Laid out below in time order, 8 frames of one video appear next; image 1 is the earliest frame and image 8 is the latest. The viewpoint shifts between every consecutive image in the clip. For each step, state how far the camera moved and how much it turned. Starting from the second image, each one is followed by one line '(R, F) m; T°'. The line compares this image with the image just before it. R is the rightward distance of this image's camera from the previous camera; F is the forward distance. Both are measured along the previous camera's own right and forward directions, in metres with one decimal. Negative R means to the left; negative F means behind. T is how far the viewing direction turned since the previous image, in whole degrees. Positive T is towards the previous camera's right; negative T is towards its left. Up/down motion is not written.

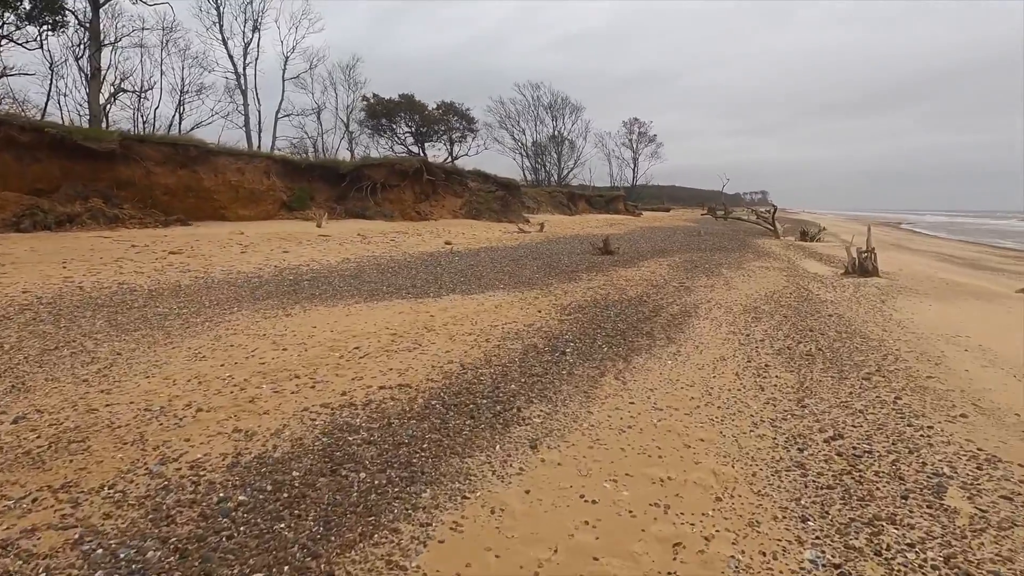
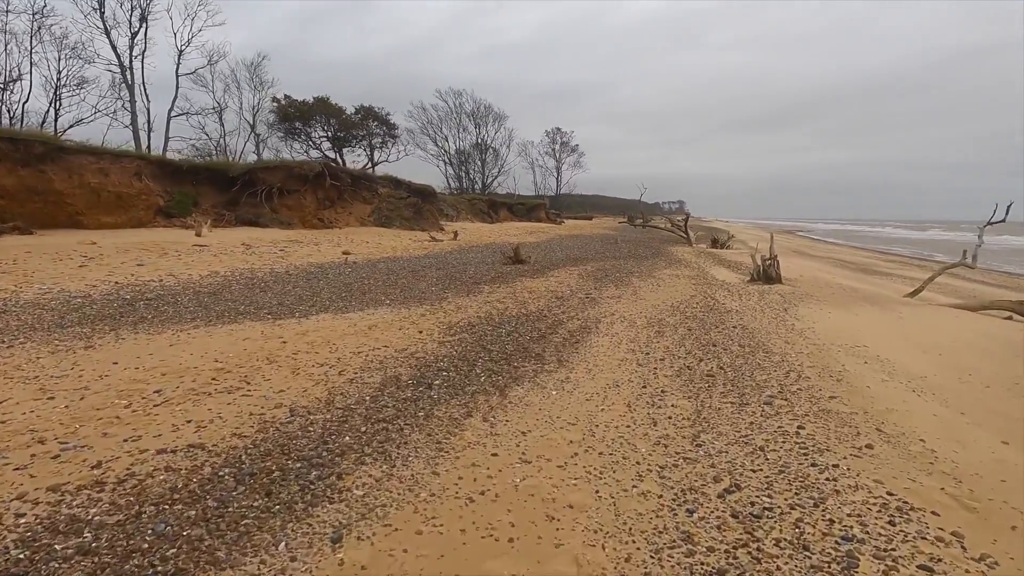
(+0.7, +1.0) m; +8°
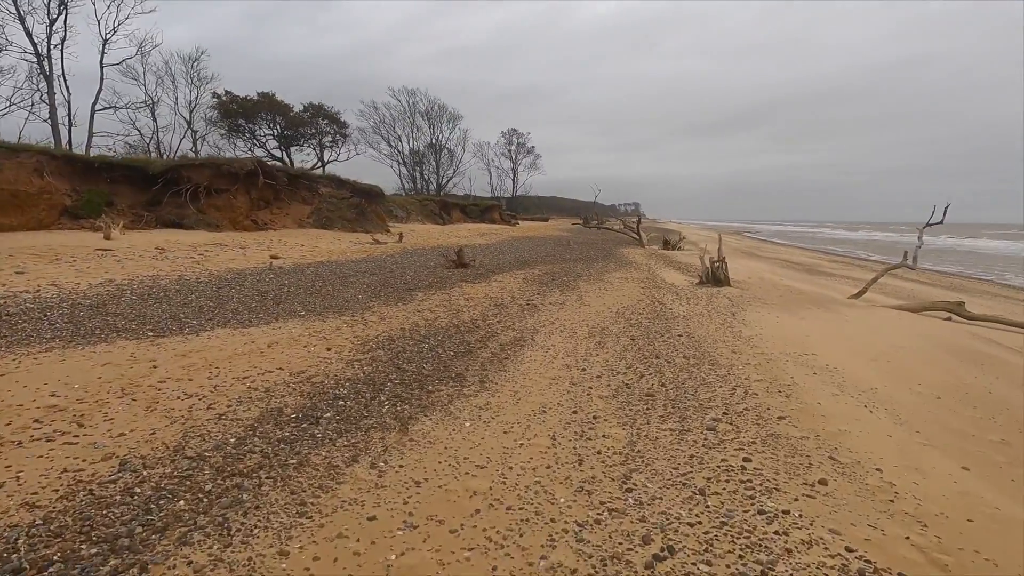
(+0.4, +0.7) m; +4°
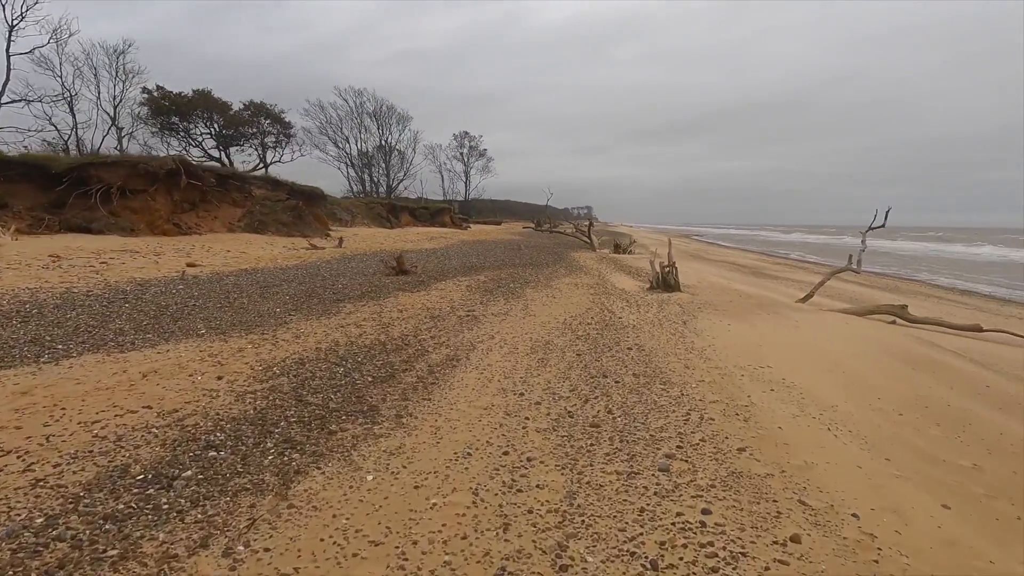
(+0.3, +0.8) m; +5°
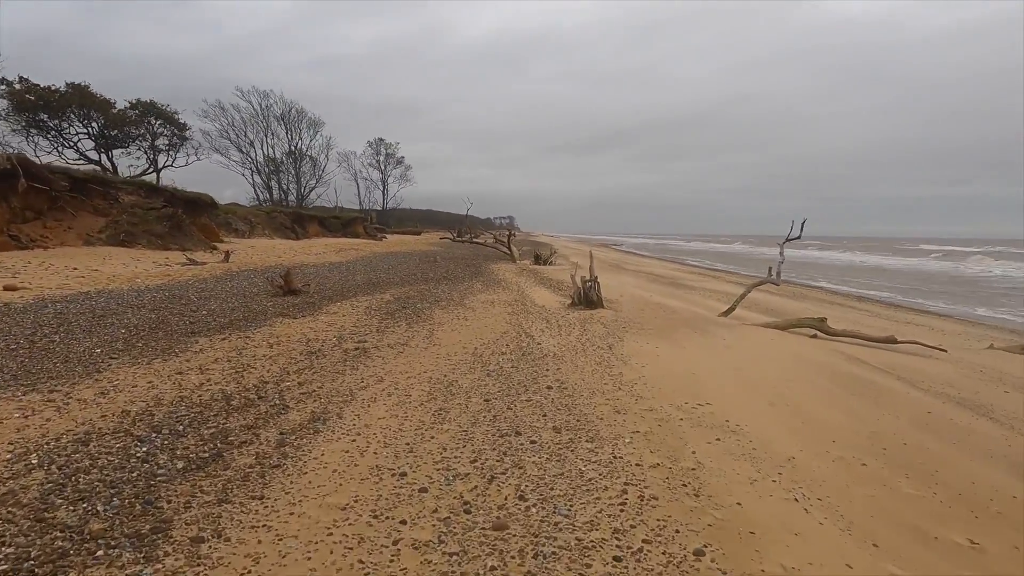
(+0.4, +1.4) m; +8°
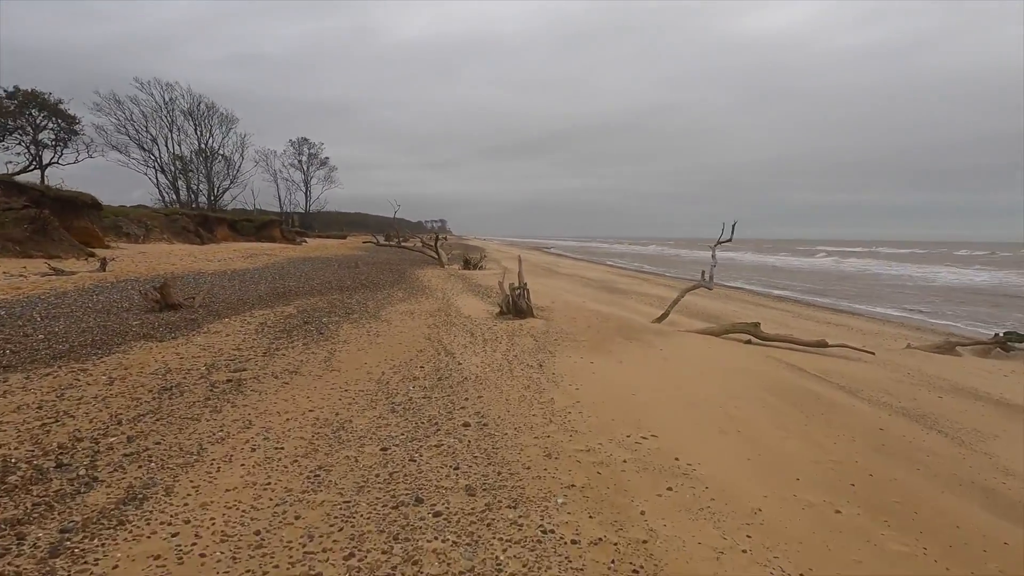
(+0.3, +1.1) m; +7°
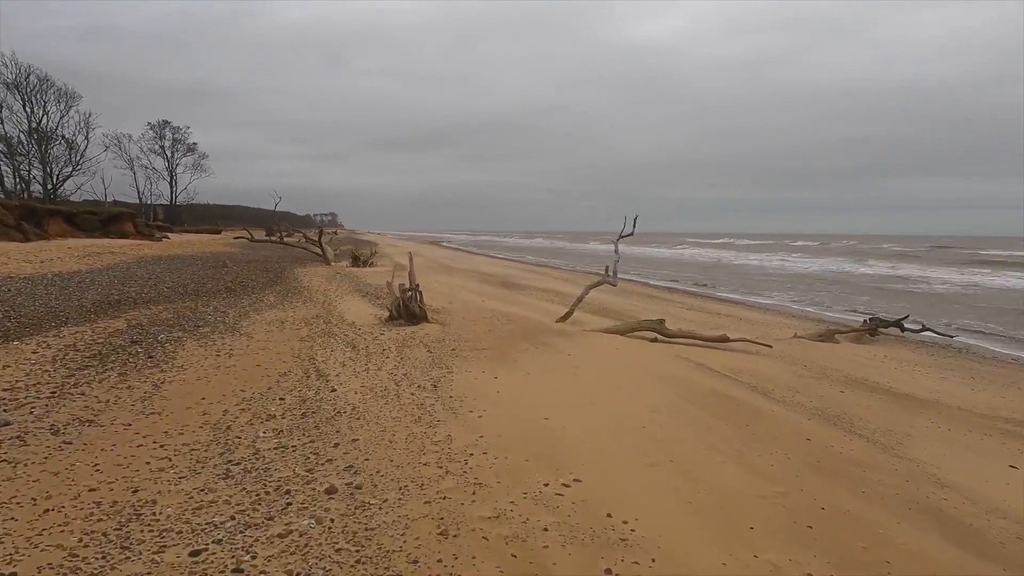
(+0.1, +1.2) m; +11°
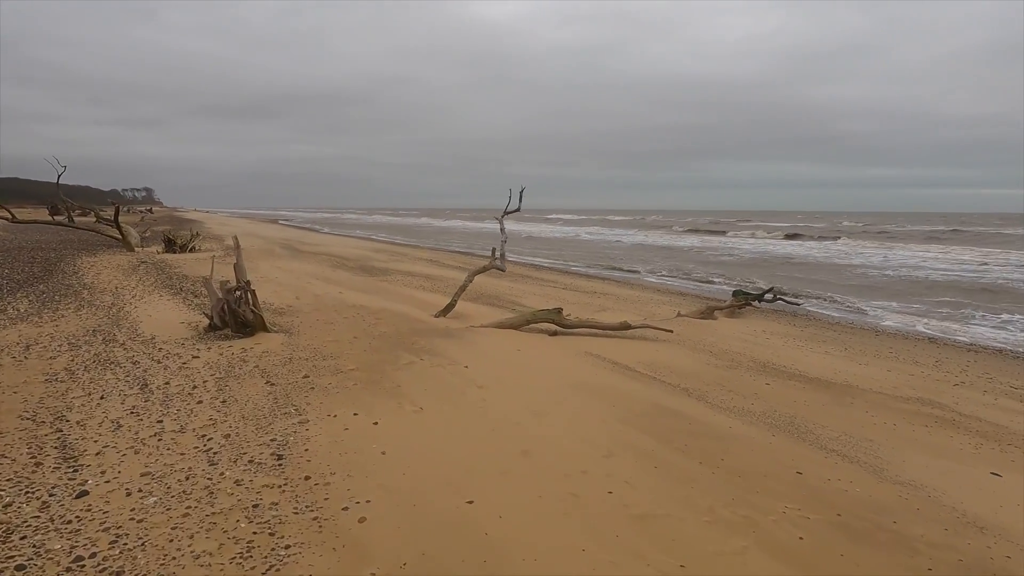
(-0.2, +2.2) m; +15°
